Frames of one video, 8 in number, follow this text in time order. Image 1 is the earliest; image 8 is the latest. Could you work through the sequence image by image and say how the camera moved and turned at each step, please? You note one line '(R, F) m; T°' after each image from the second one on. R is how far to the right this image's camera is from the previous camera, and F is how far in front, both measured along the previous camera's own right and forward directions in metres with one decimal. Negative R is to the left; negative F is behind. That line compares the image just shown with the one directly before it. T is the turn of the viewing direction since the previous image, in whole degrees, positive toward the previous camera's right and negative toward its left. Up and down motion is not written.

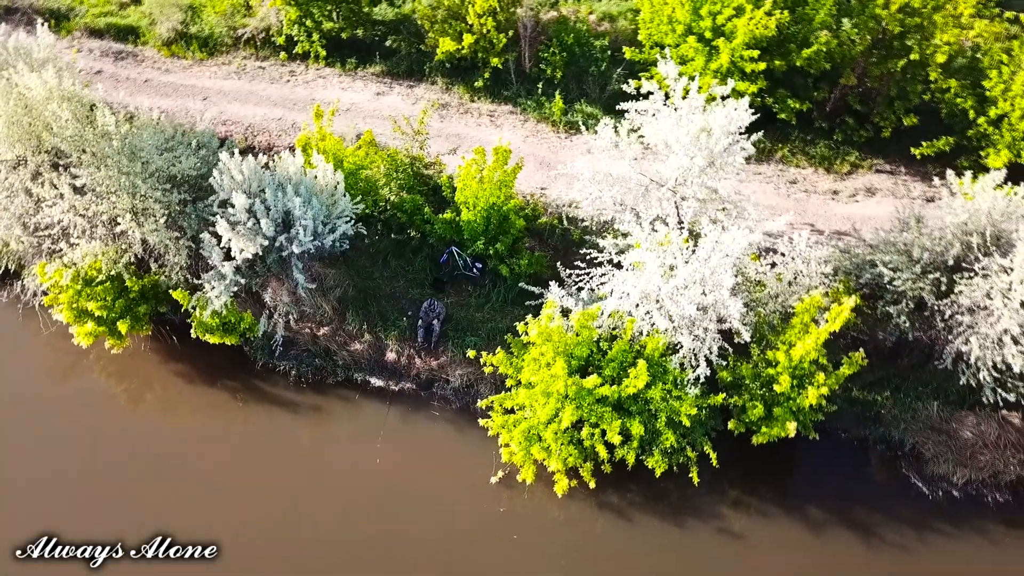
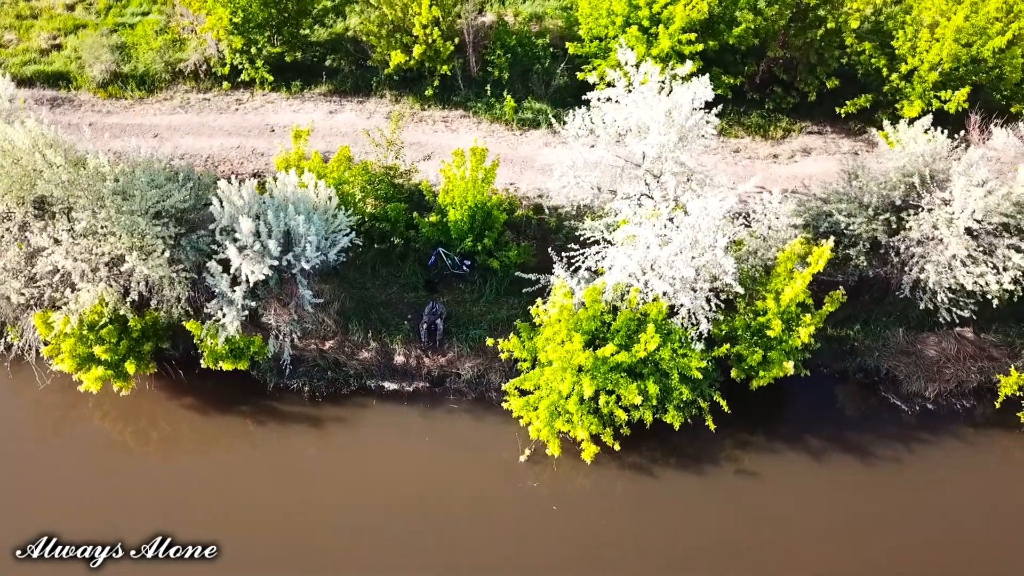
(-2.2, -0.8) m; +7°
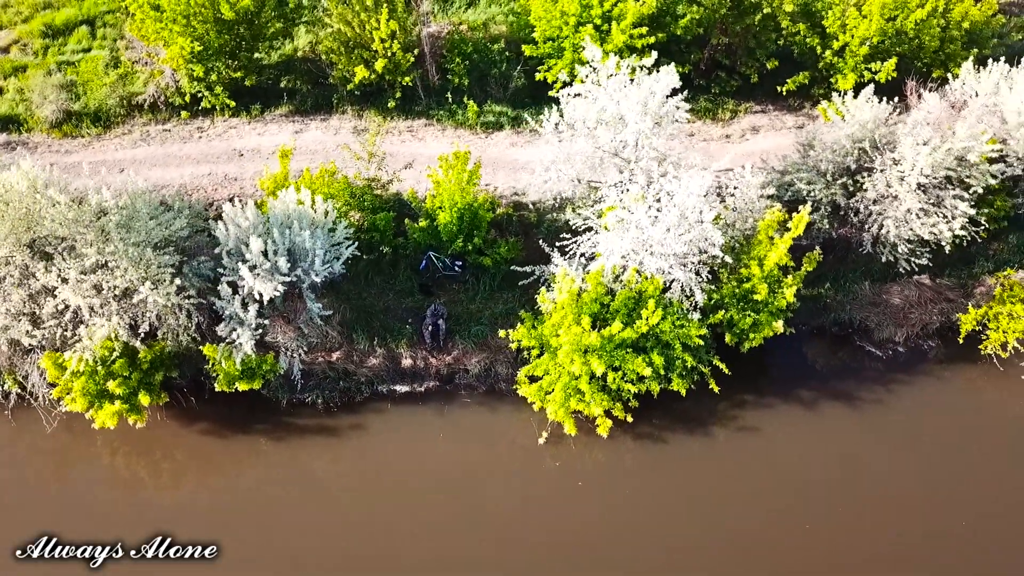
(-1.8, -0.7) m; +5°
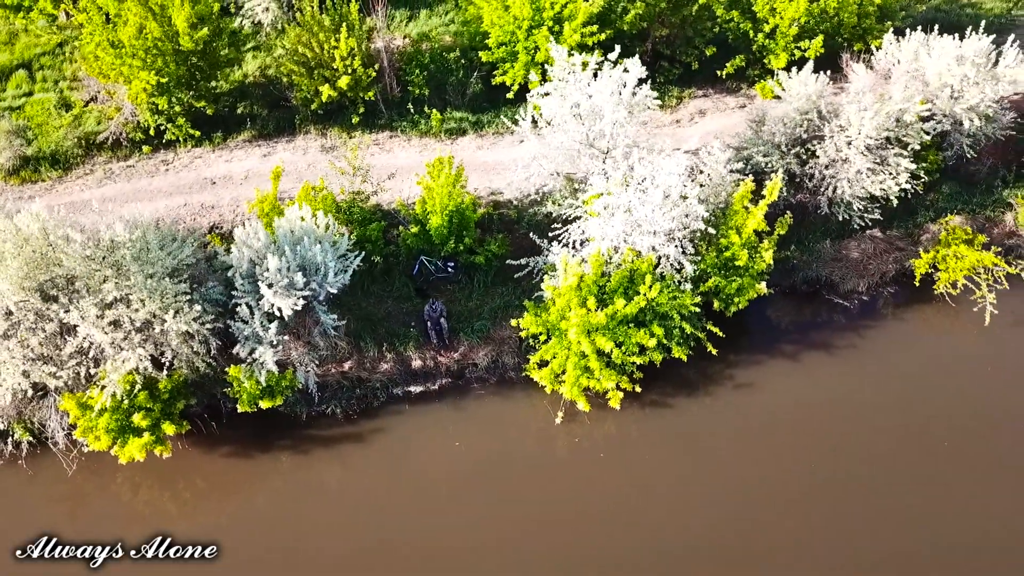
(-2.1, -0.9) m; +6°
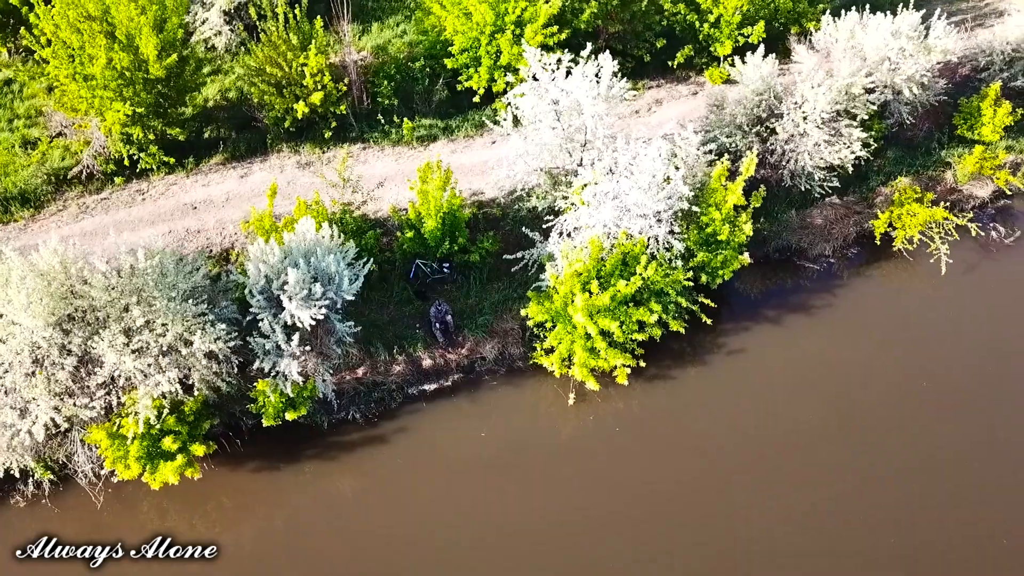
(-1.9, -0.8) m; +5°
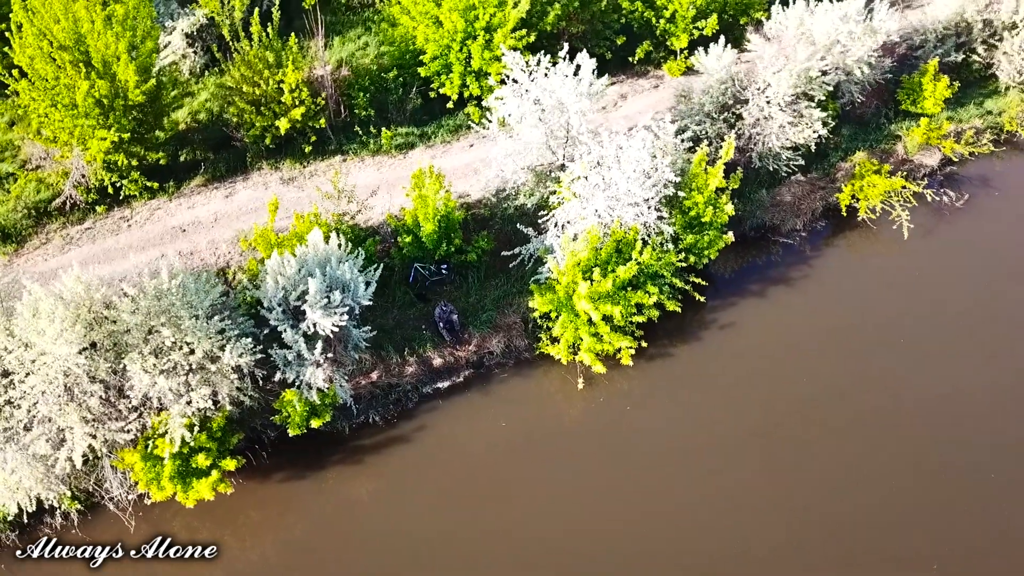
(-1.7, -0.7) m; +4°
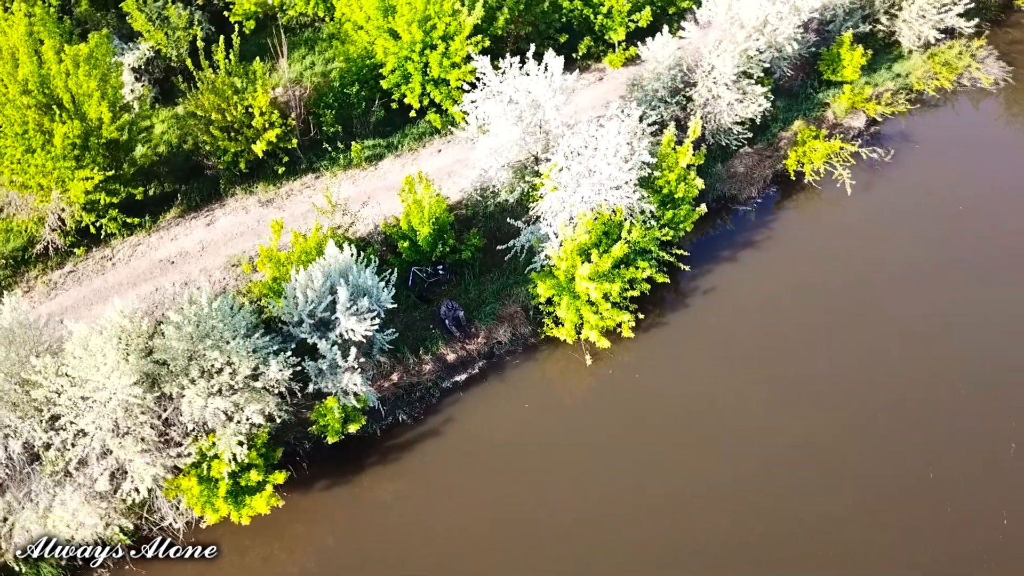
(-2.7, -1.0) m; +6°
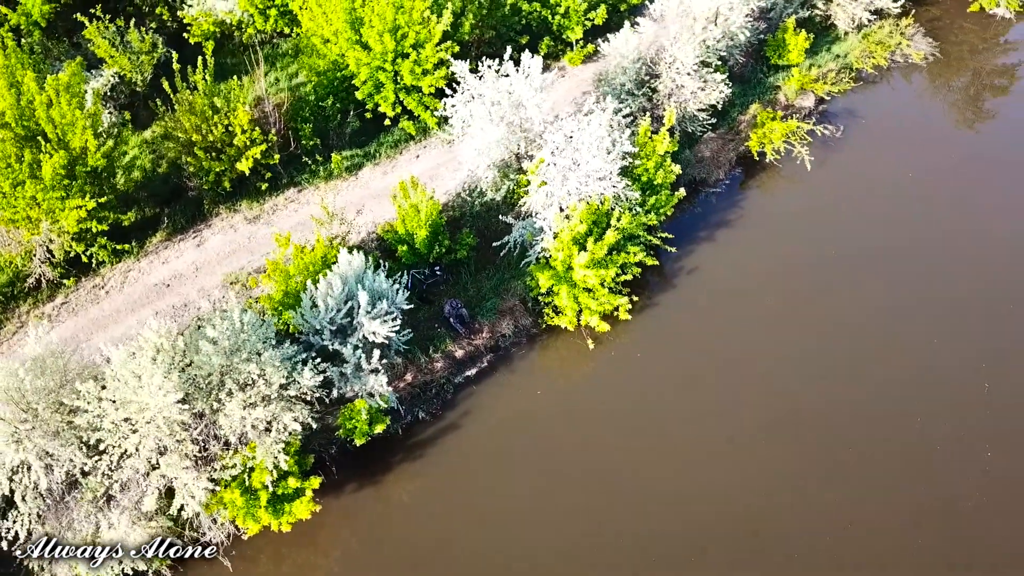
(-1.9, -0.8) m; +5°
